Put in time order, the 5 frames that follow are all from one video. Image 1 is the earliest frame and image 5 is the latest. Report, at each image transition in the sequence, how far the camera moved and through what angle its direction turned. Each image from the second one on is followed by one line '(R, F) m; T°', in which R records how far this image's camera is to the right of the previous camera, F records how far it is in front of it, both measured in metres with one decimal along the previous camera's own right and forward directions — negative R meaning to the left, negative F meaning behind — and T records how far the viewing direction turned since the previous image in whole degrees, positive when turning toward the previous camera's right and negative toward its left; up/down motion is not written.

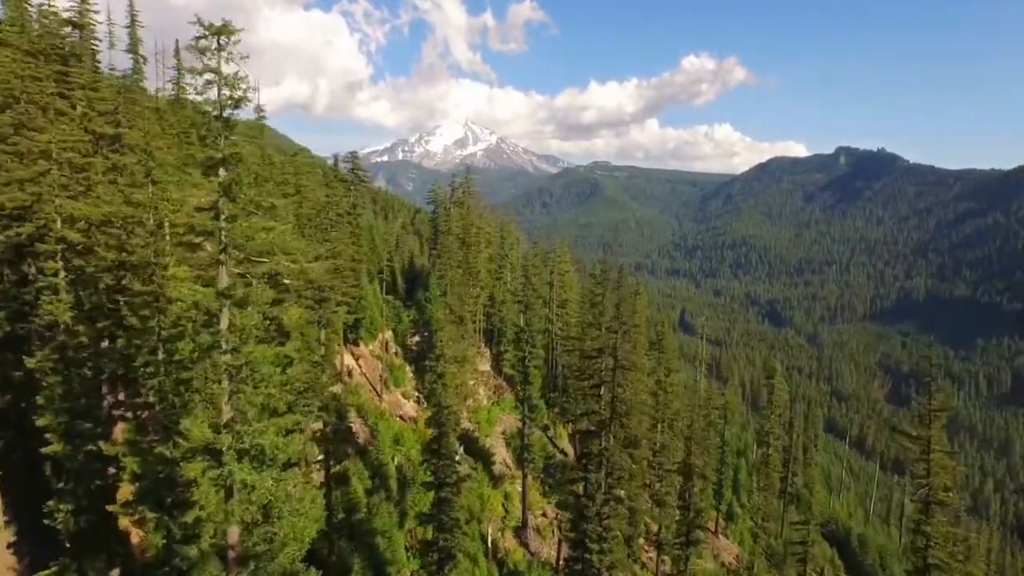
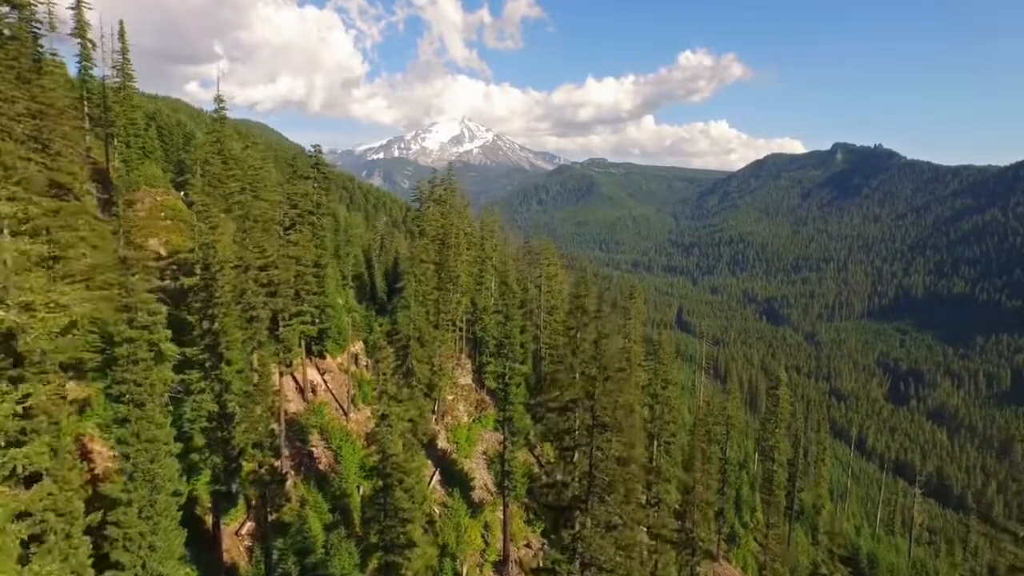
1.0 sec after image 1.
(+1.4, +5.6) m; 0°
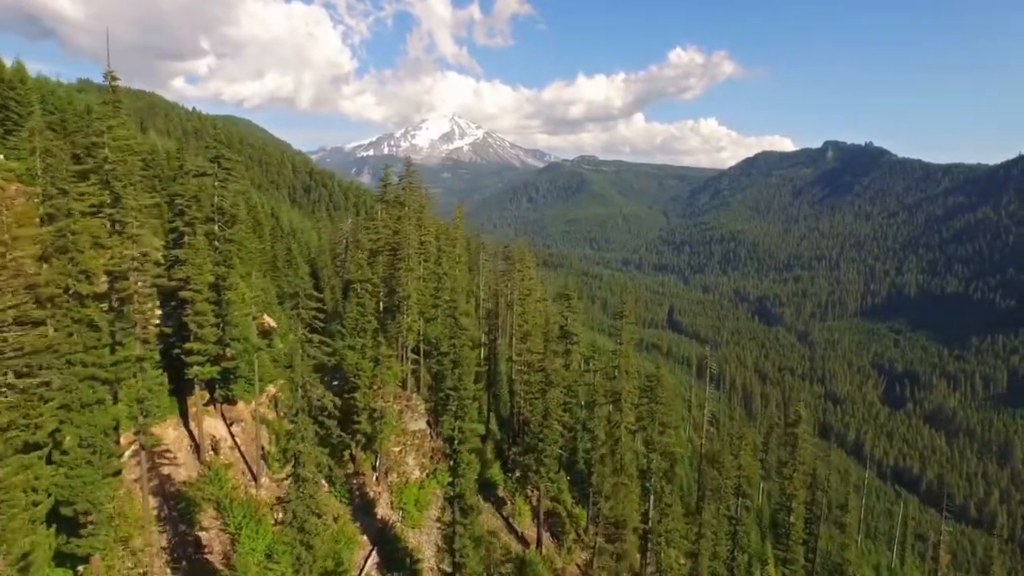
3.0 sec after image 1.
(+2.2, +11.8) m; +1°
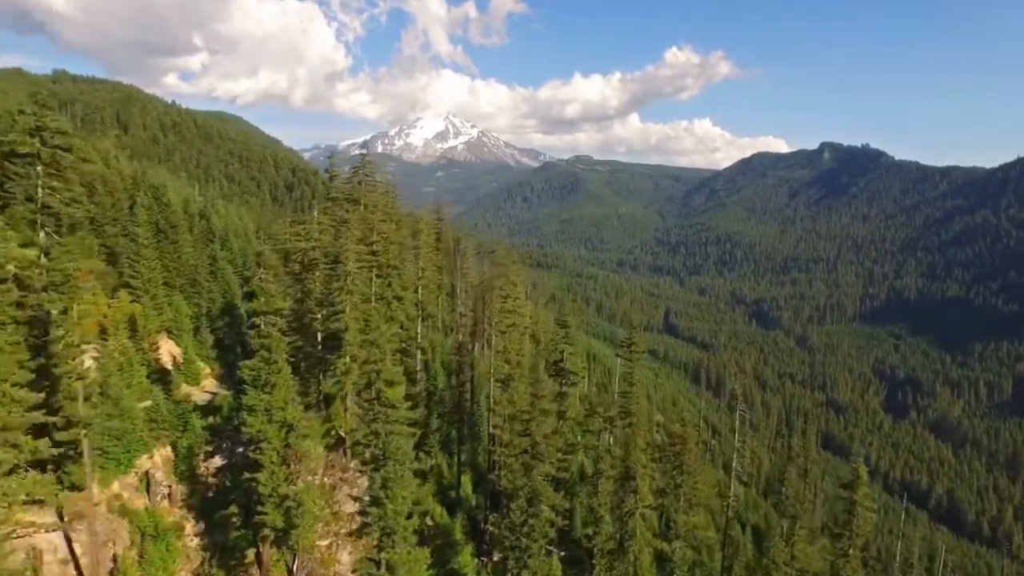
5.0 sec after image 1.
(+1.1, +13.5) m; +1°
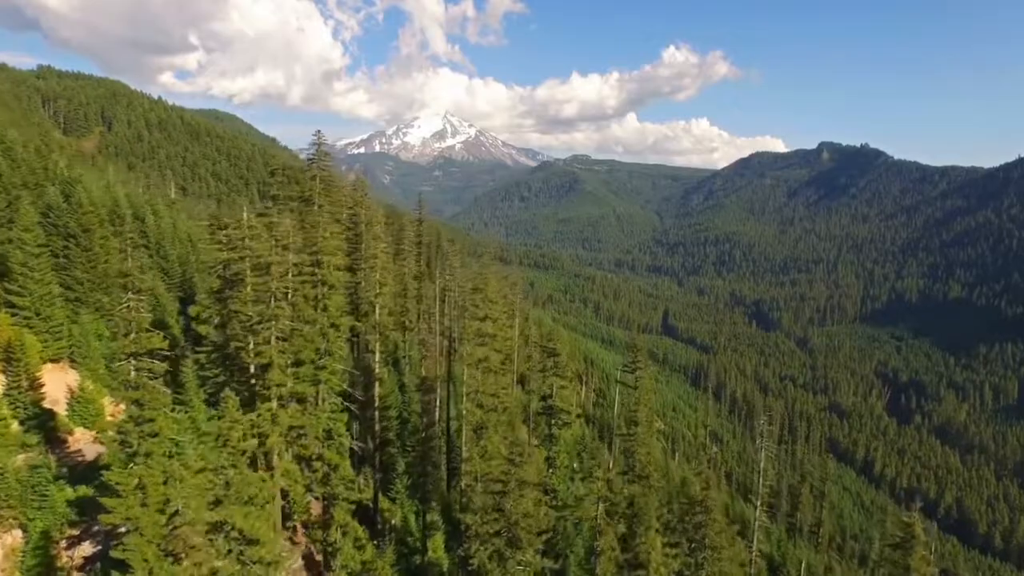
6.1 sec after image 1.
(+1.0, +8.8) m; 0°
